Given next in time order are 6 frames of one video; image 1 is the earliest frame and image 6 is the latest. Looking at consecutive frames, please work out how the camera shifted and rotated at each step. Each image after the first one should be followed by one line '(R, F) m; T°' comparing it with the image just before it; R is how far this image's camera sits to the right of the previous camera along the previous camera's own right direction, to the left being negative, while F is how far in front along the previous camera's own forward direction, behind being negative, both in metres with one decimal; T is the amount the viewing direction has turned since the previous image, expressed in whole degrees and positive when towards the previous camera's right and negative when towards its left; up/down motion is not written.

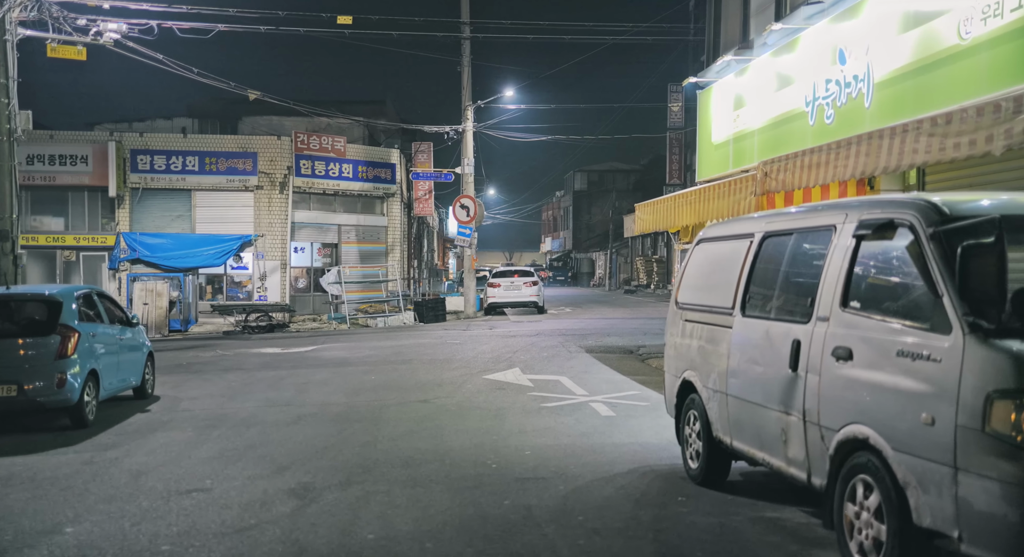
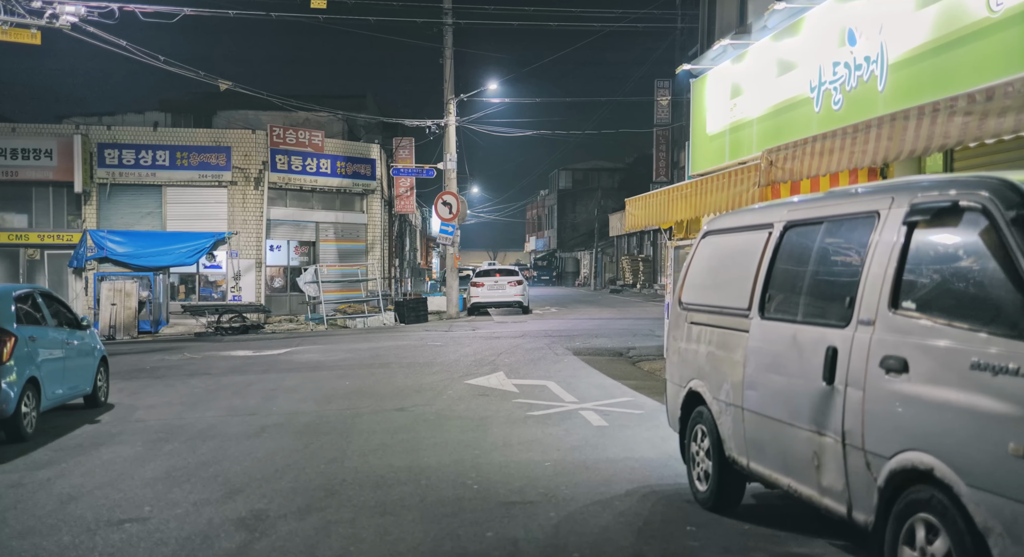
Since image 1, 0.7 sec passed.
(0.0, +0.7) m; +1°
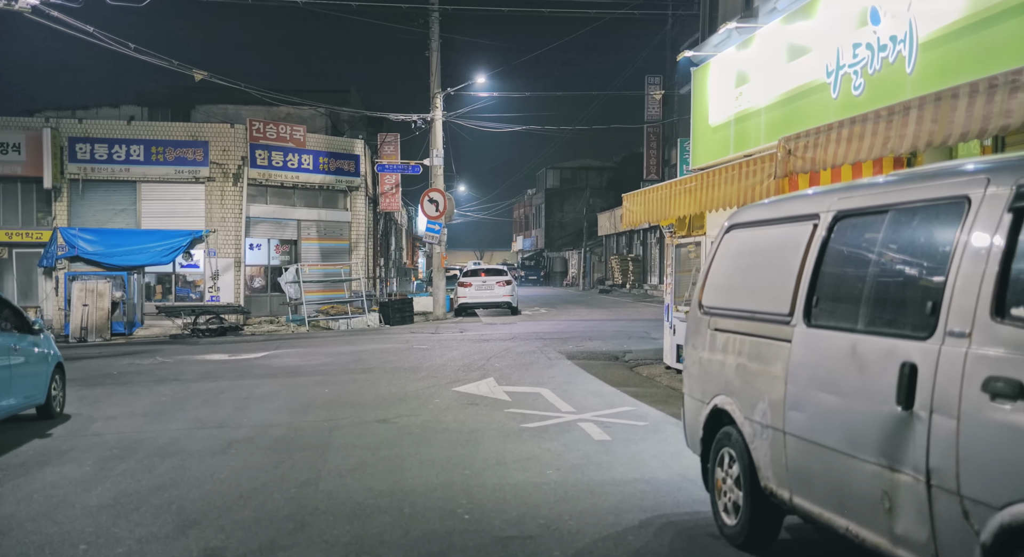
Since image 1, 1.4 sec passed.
(-0.1, +0.7) m; +1°
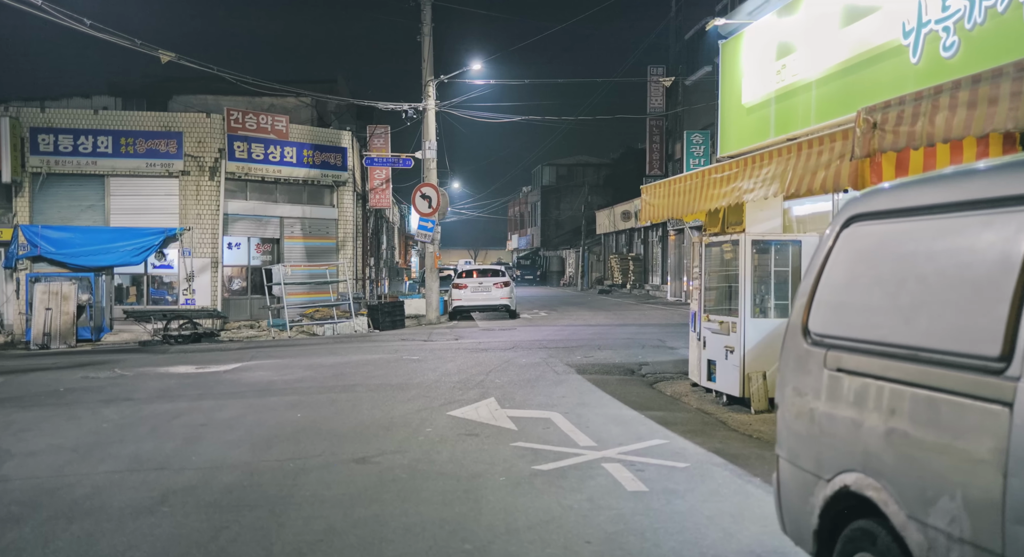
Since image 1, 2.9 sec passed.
(-0.1, +1.6) m; 0°
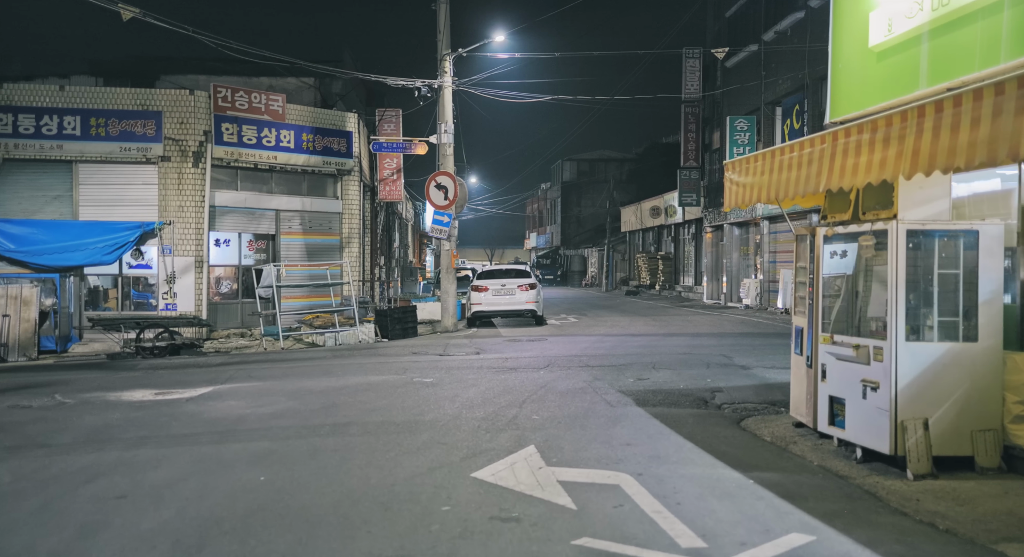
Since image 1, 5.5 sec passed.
(-0.3, +2.7) m; -1°
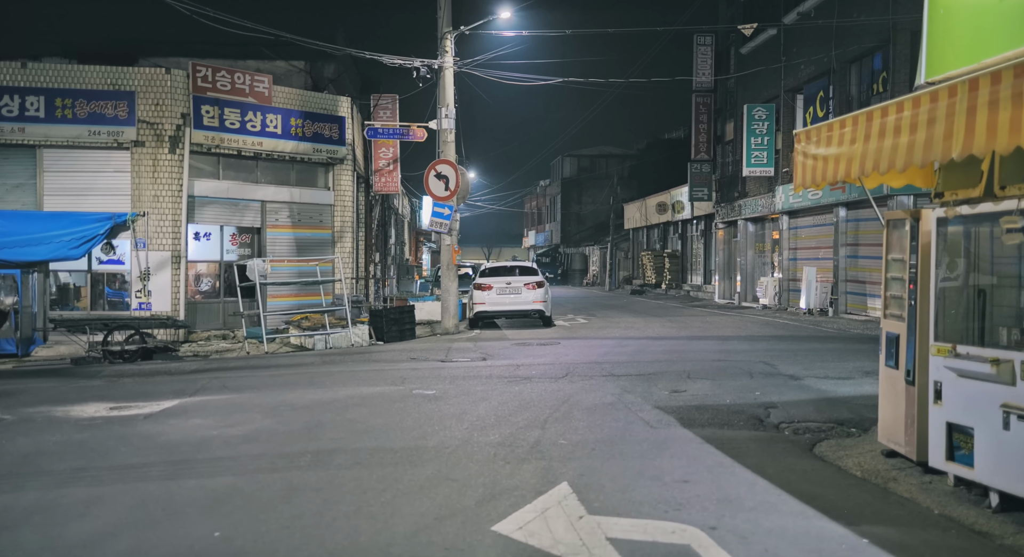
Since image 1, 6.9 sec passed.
(-0.2, +1.5) m; 0°
